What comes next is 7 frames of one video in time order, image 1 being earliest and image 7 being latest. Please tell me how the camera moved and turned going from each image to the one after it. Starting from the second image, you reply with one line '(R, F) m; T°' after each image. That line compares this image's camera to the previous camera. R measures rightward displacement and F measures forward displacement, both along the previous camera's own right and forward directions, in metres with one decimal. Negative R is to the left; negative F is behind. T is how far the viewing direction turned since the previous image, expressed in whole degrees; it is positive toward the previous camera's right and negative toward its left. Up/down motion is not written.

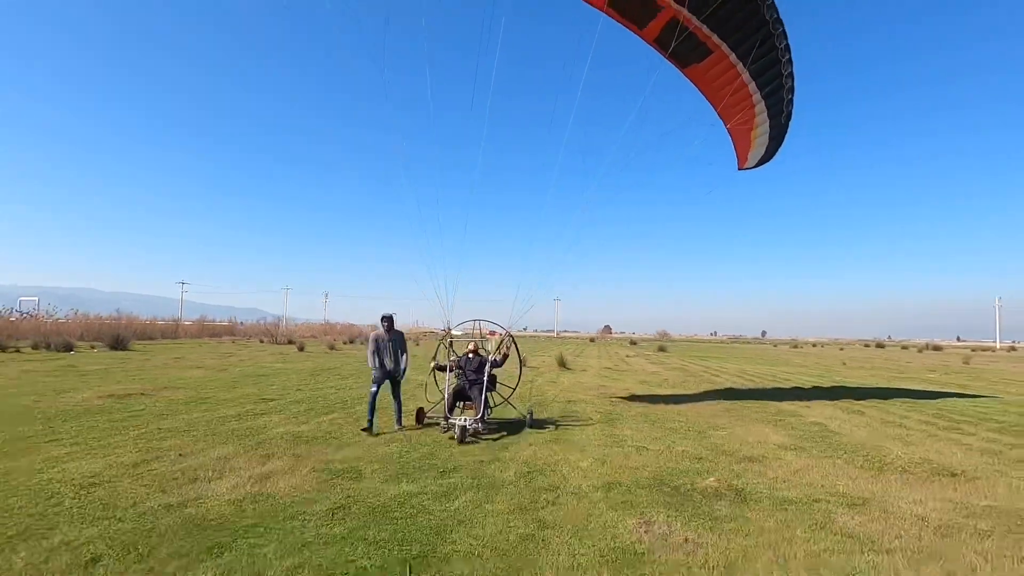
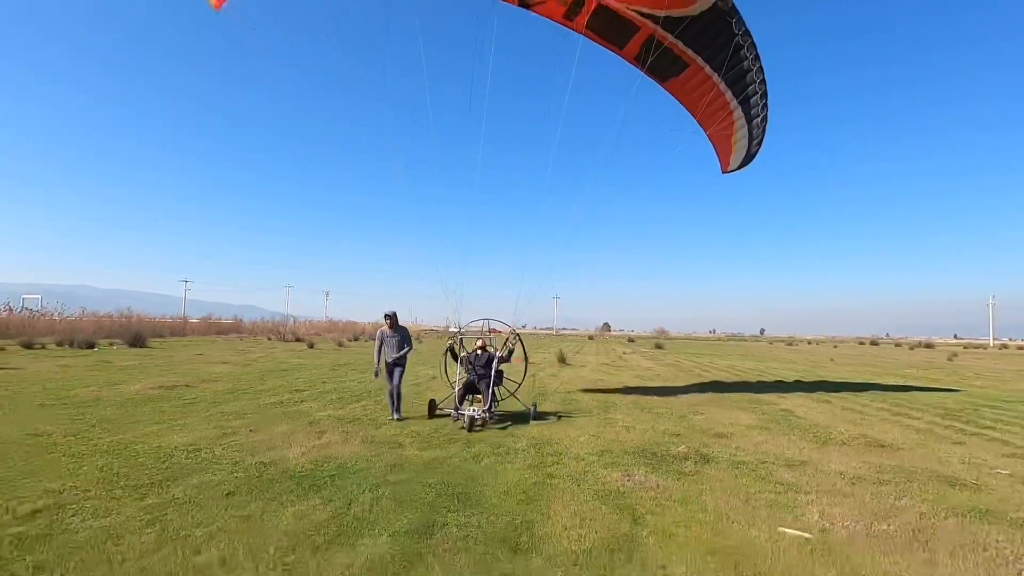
(-0.1, -1.3) m; 0°
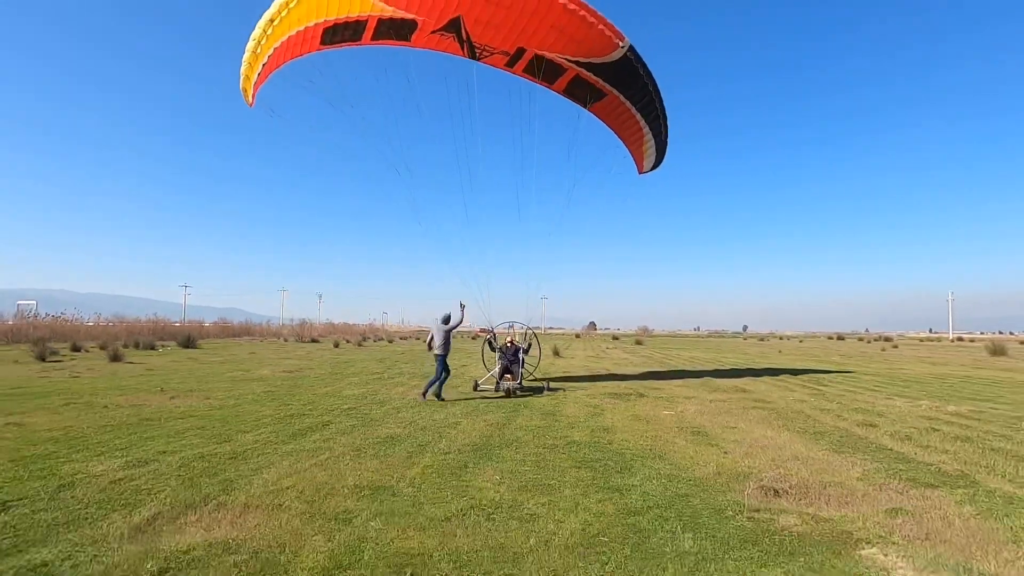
(-0.9, -5.4) m; +1°
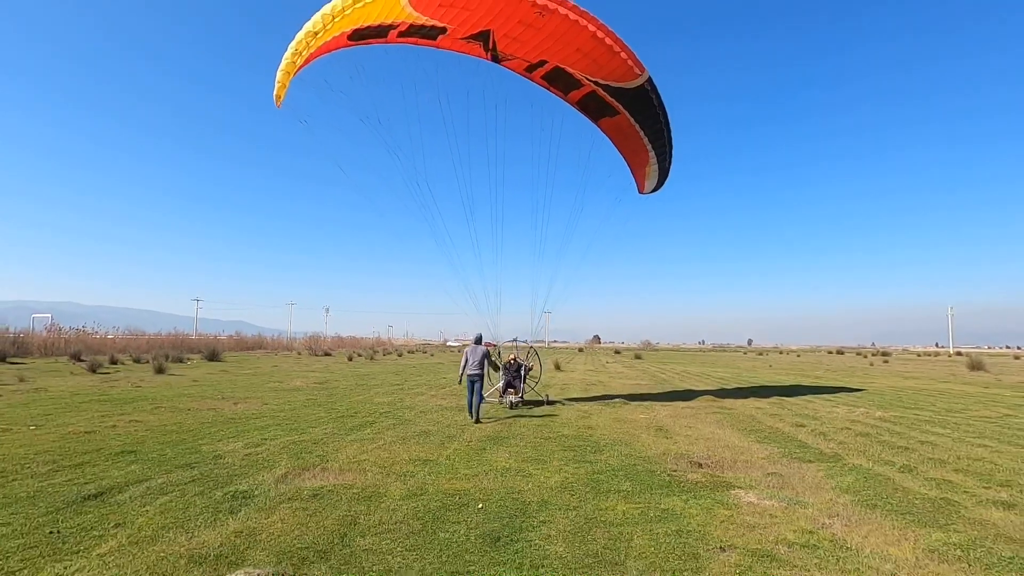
(0.0, -2.3) m; 0°
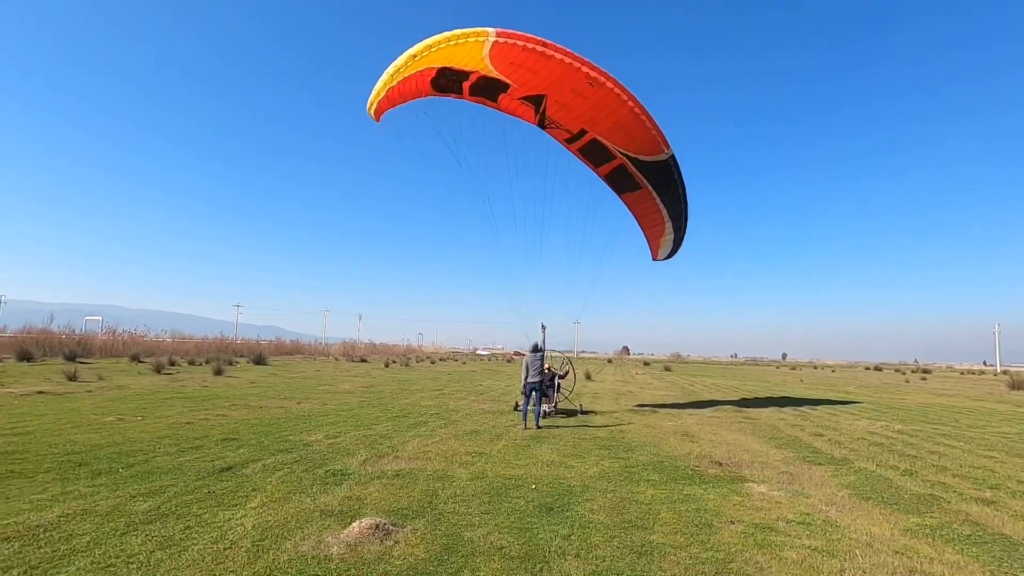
(-0.2, -1.2) m; -3°
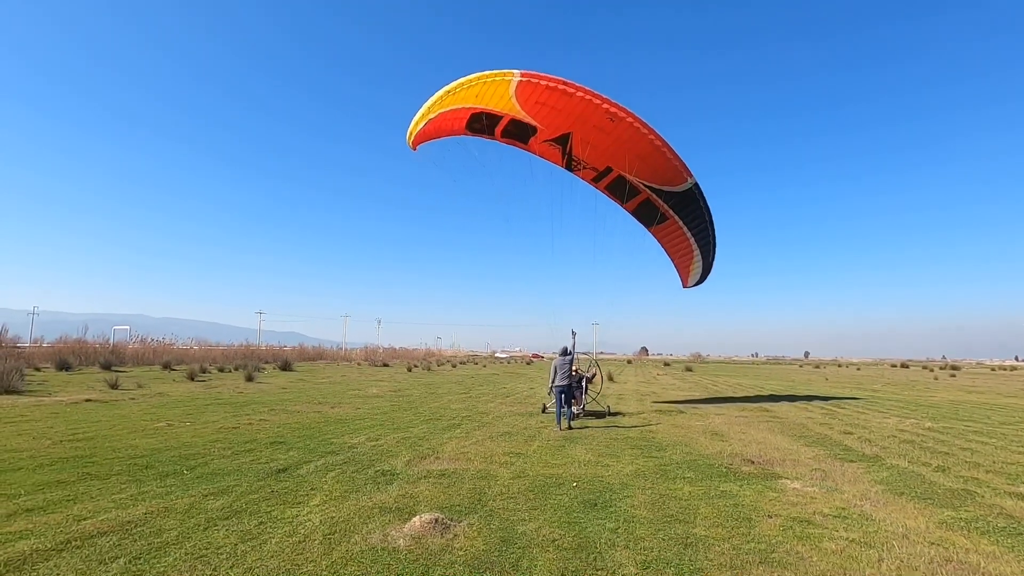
(-0.2, -0.3) m; -2°
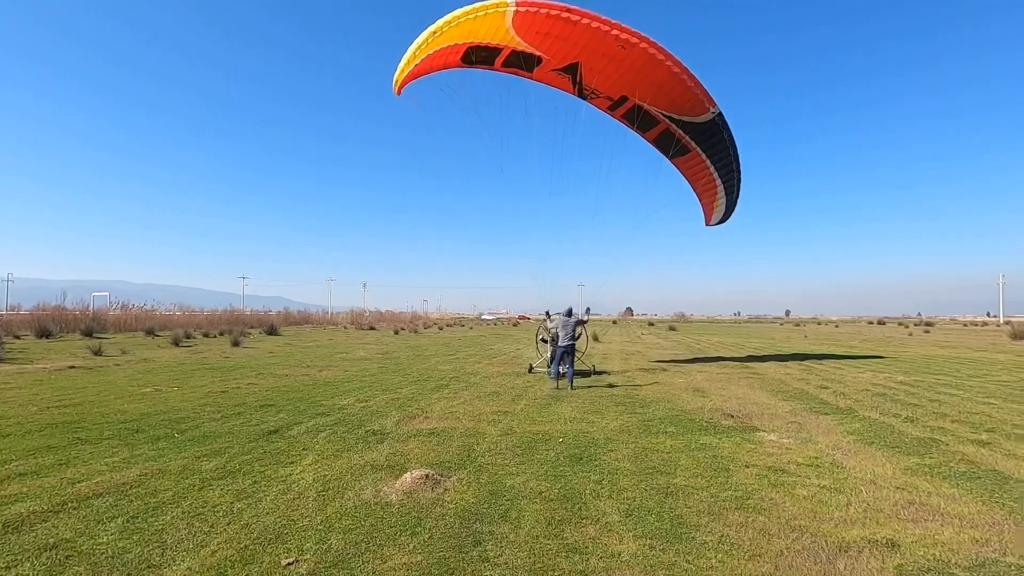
(0.0, -0.1) m; +1°
